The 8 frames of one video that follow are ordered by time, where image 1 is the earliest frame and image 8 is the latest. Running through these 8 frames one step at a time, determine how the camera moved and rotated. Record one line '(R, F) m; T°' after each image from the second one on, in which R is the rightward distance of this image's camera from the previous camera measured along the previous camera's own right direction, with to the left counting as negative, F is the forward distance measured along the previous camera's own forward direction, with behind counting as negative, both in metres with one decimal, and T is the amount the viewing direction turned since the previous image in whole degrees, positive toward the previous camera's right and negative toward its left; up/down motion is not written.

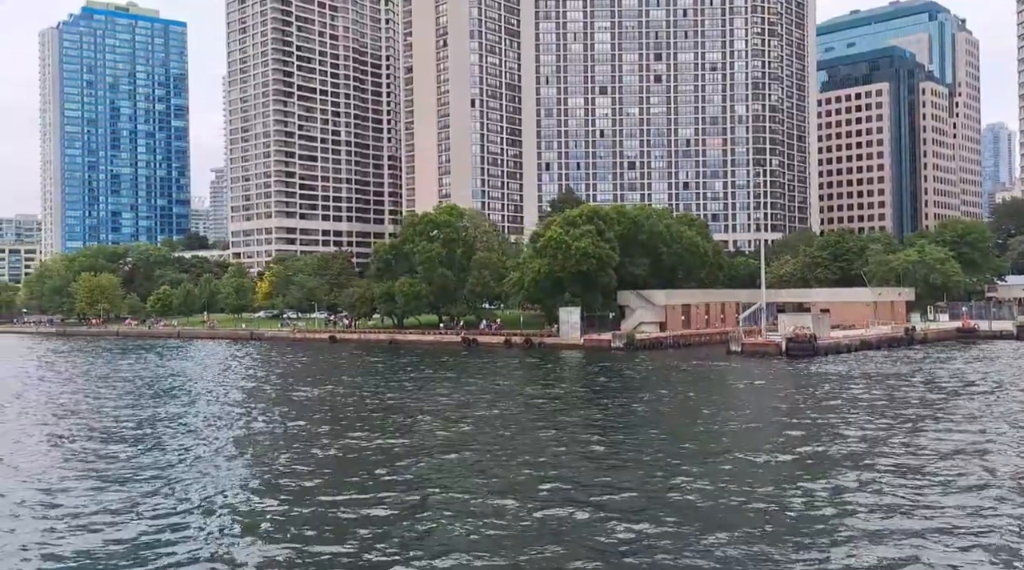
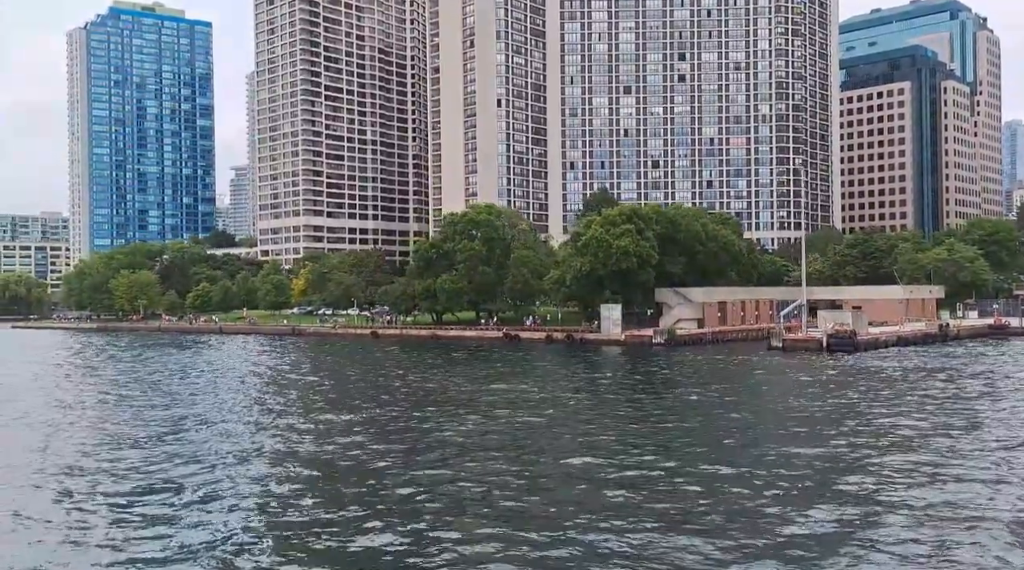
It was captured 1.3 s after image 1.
(-2.2, -2.5) m; -1°
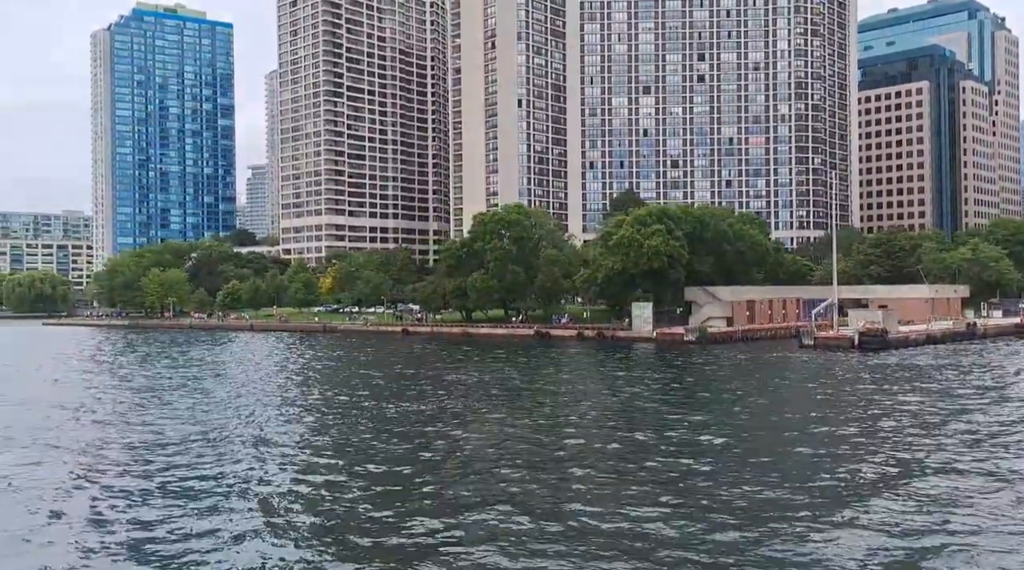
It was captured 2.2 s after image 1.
(-1.7, -1.8) m; -1°
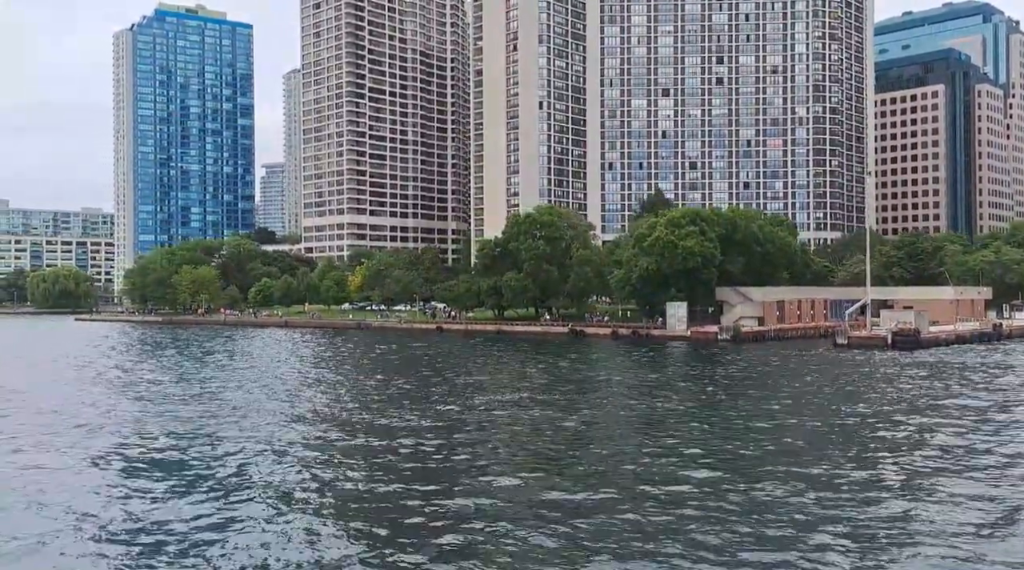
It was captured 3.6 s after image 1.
(-2.5, -2.7) m; 0°
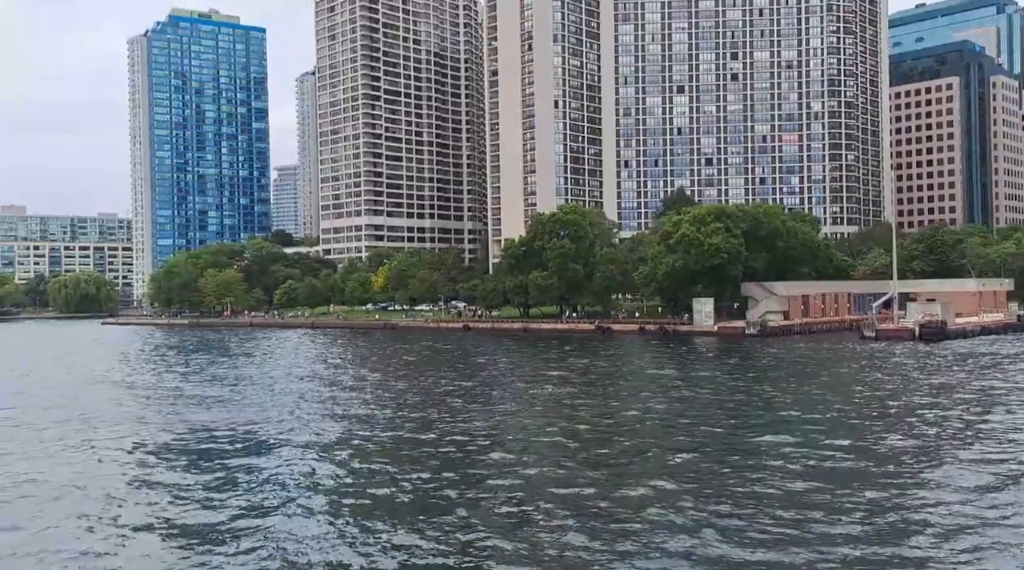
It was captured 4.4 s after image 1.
(-1.4, -1.3) m; -1°
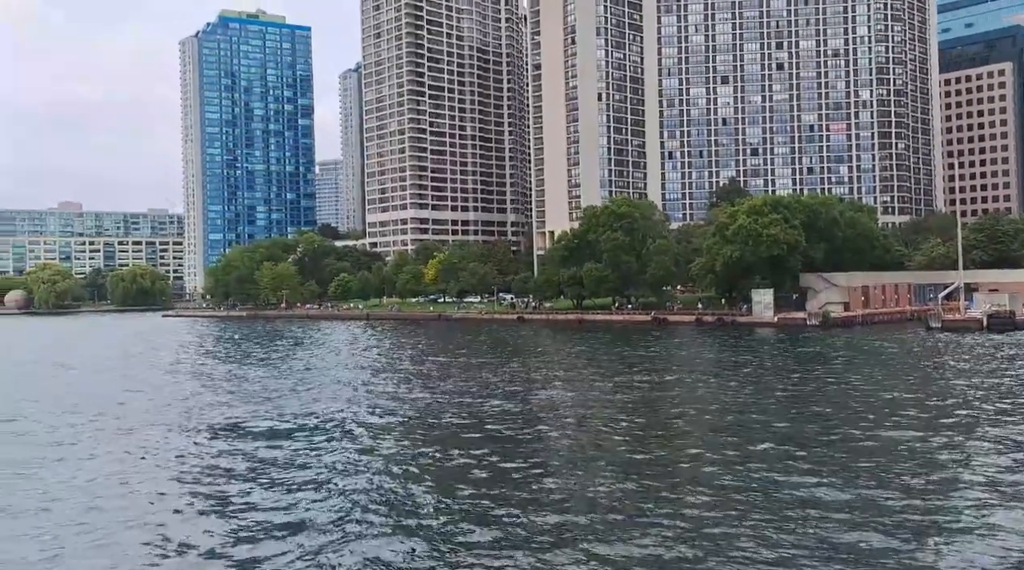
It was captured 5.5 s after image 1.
(-1.7, -0.4) m; -2°
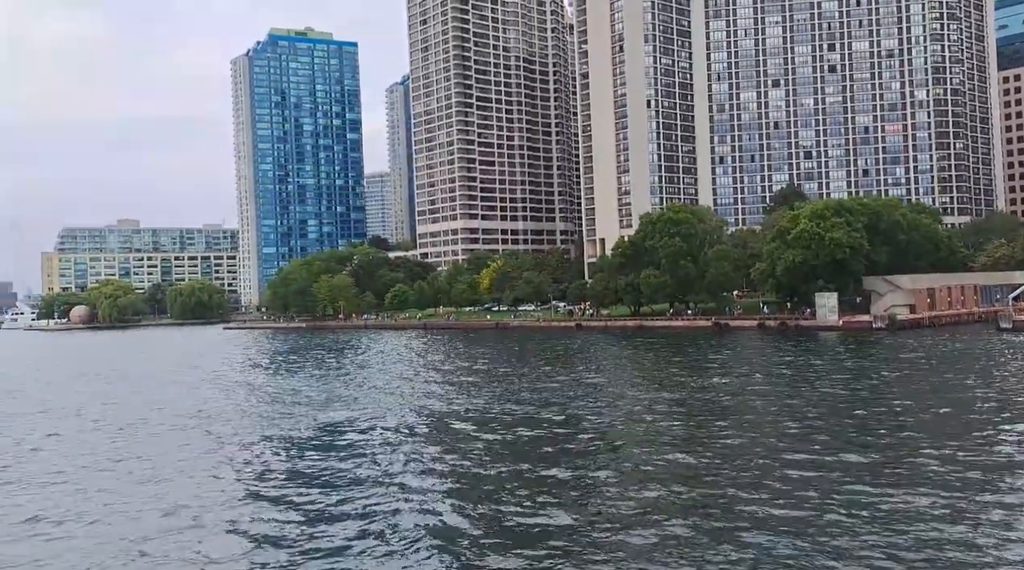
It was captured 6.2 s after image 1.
(-1.1, -0.2) m; -3°
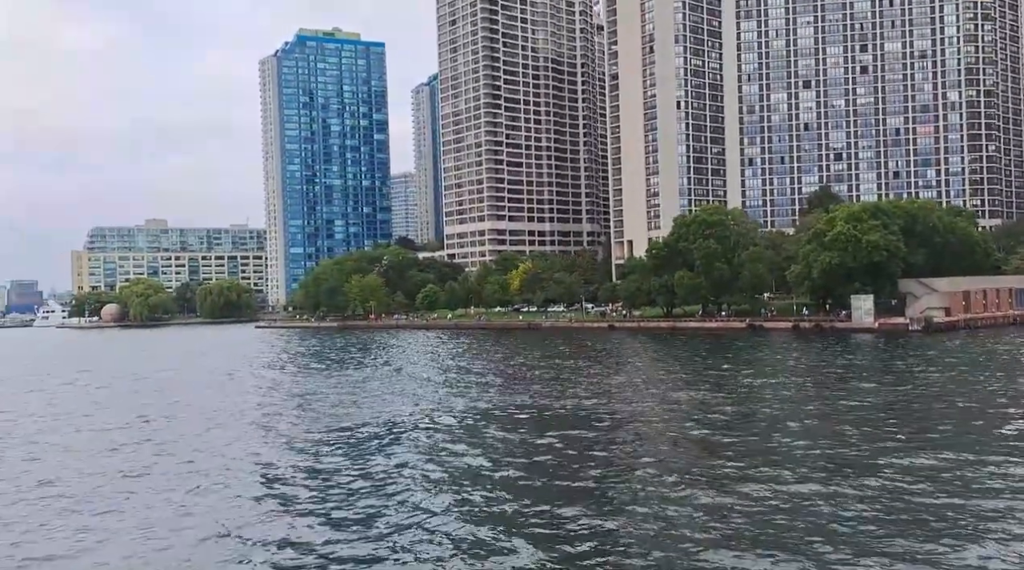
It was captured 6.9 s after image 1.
(-1.2, -1.0) m; -1°
